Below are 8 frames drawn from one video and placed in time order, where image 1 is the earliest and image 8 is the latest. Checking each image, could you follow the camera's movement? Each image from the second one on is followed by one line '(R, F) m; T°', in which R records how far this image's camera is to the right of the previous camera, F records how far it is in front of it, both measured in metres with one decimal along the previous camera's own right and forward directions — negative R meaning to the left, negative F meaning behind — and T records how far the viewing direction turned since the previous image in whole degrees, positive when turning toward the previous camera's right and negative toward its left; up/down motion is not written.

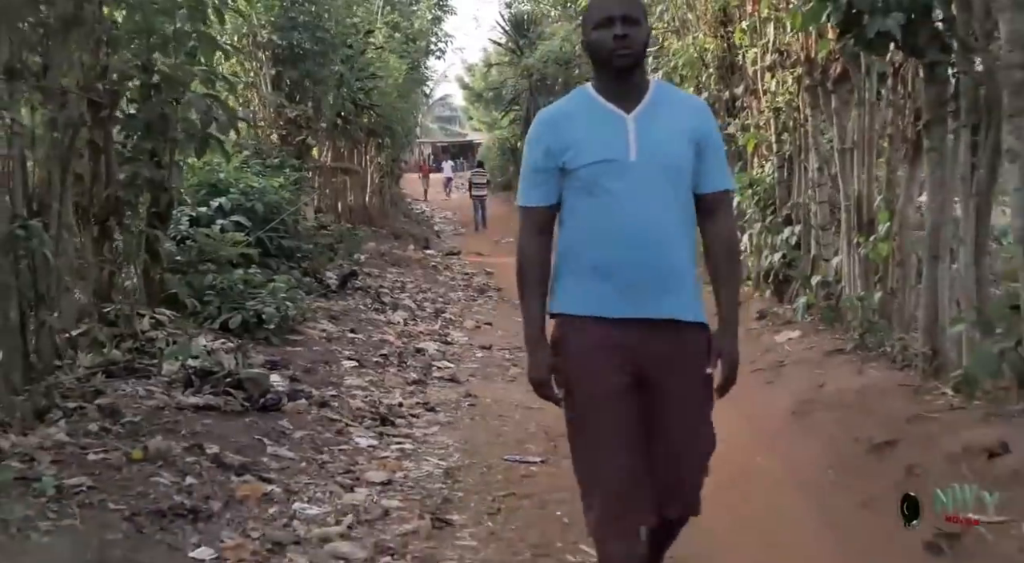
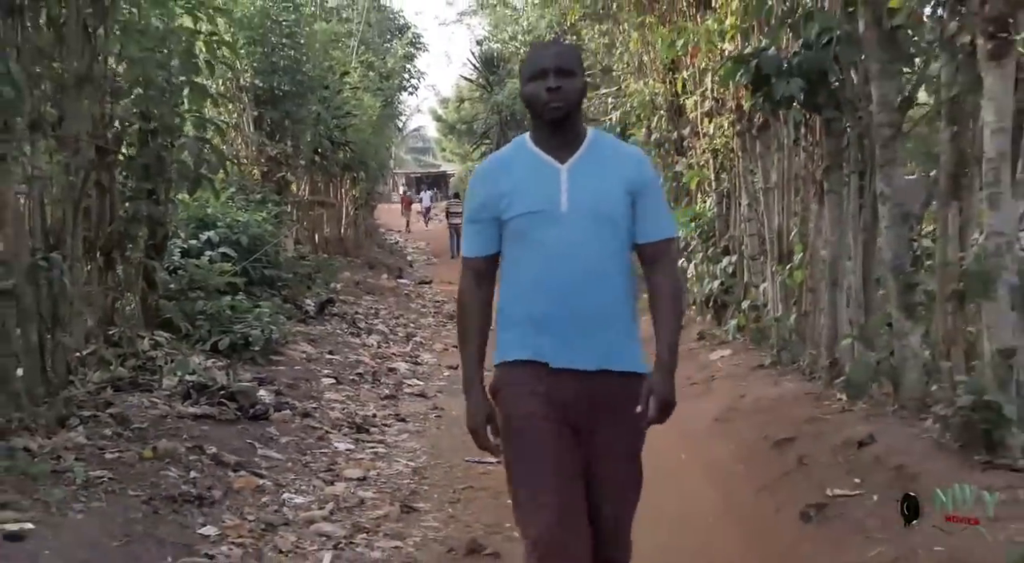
(+0.1, -0.9) m; +1°
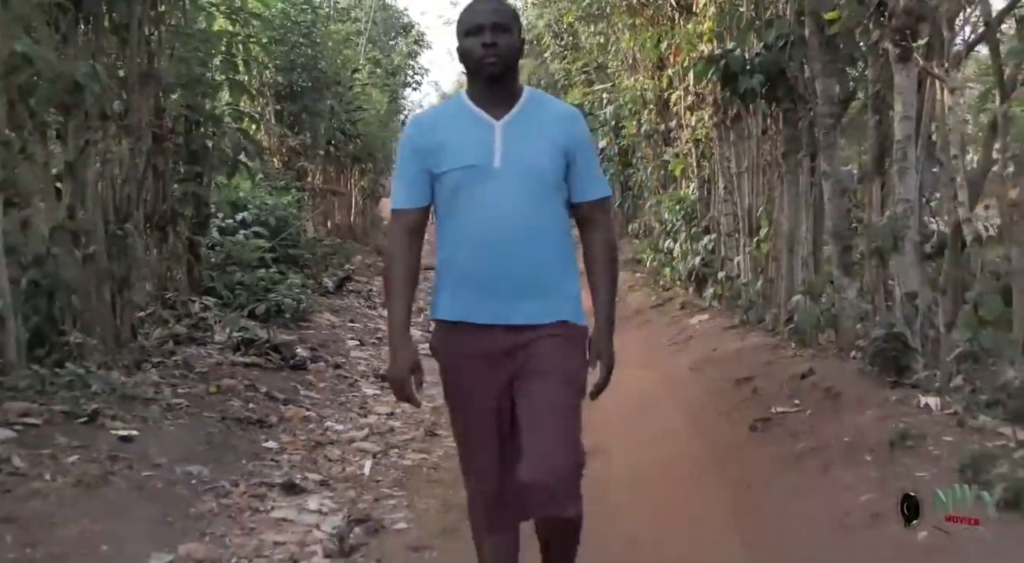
(0.0, -1.1) m; 0°
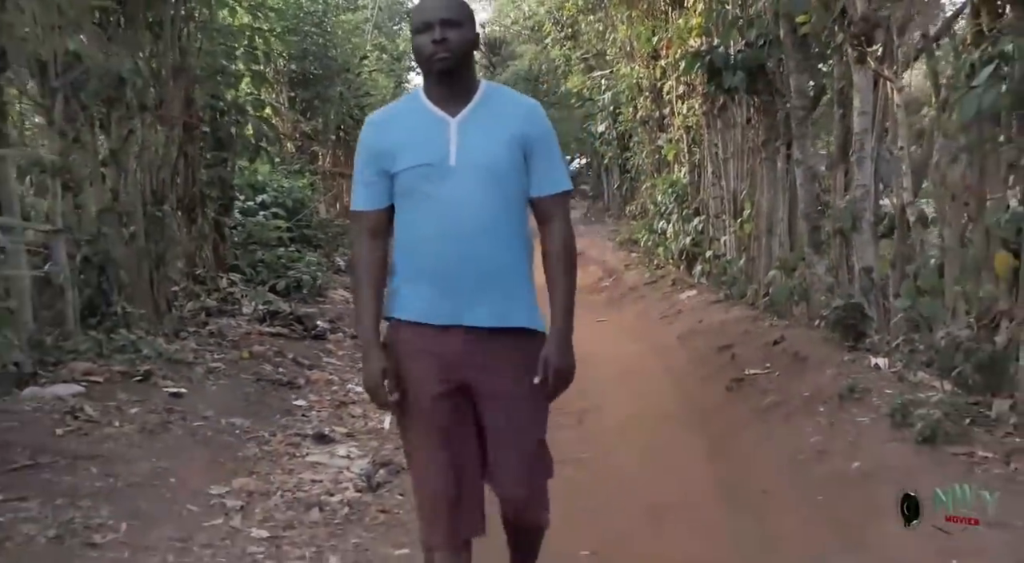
(0.0, -0.7) m; 0°
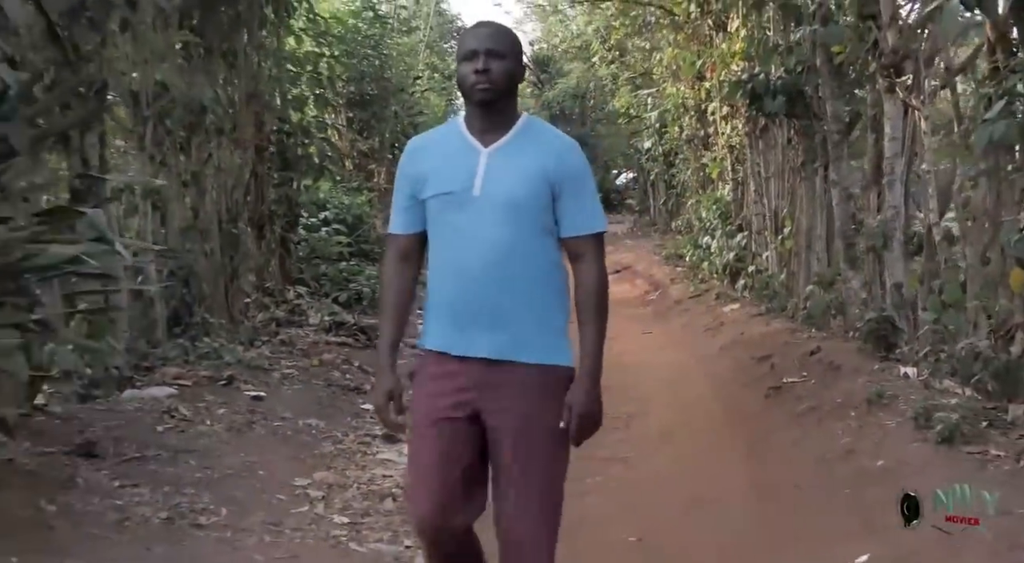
(0.0, -0.5) m; -2°
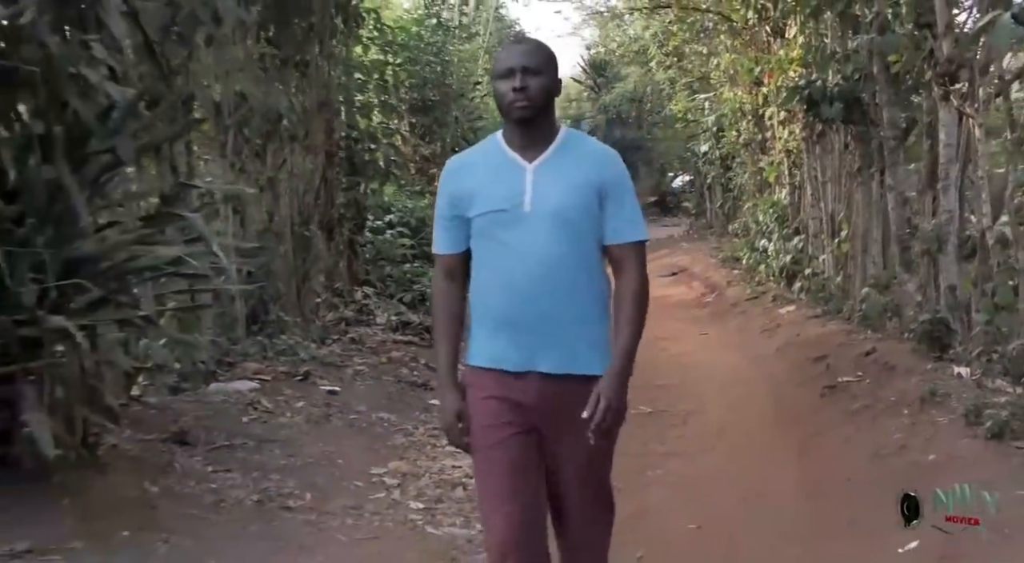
(-0.1, -0.3) m; -3°
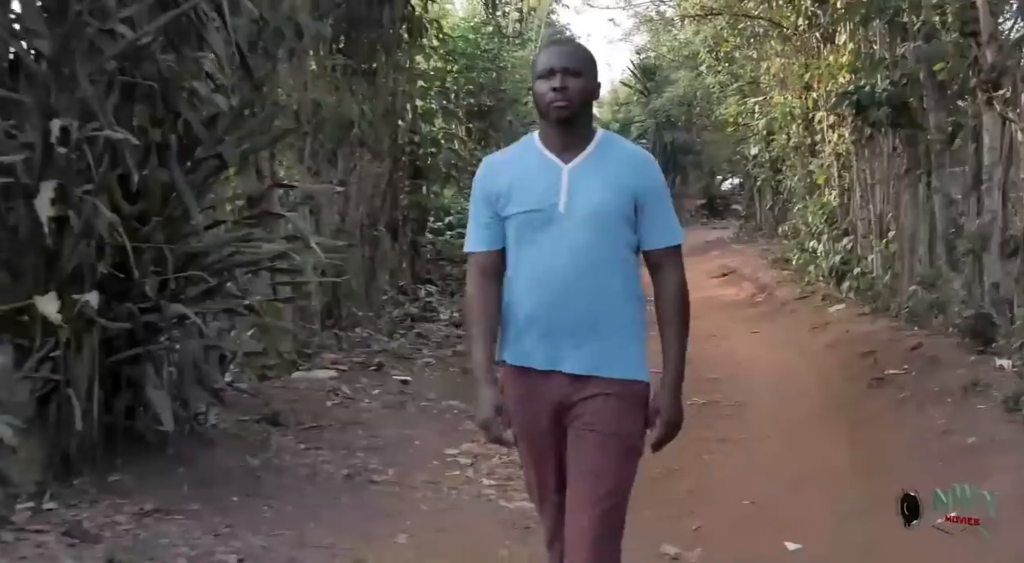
(-0.1, -0.4) m; -2°
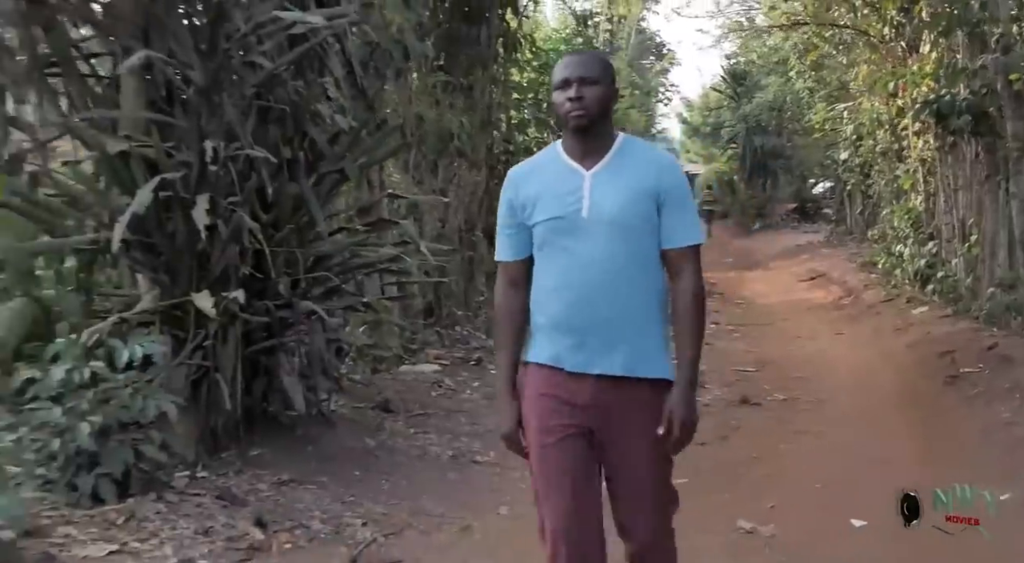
(0.0, -0.5) m; -4°
